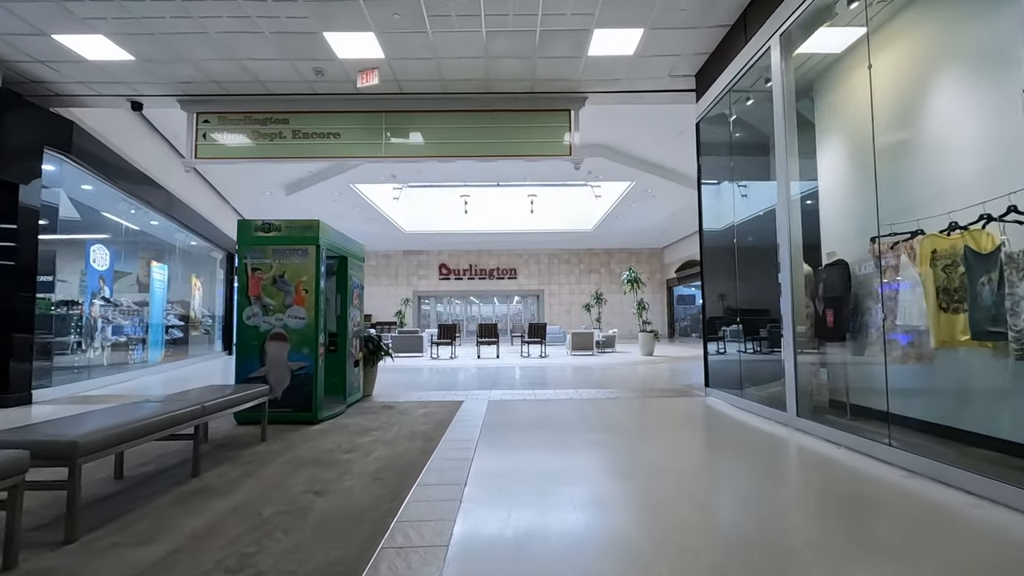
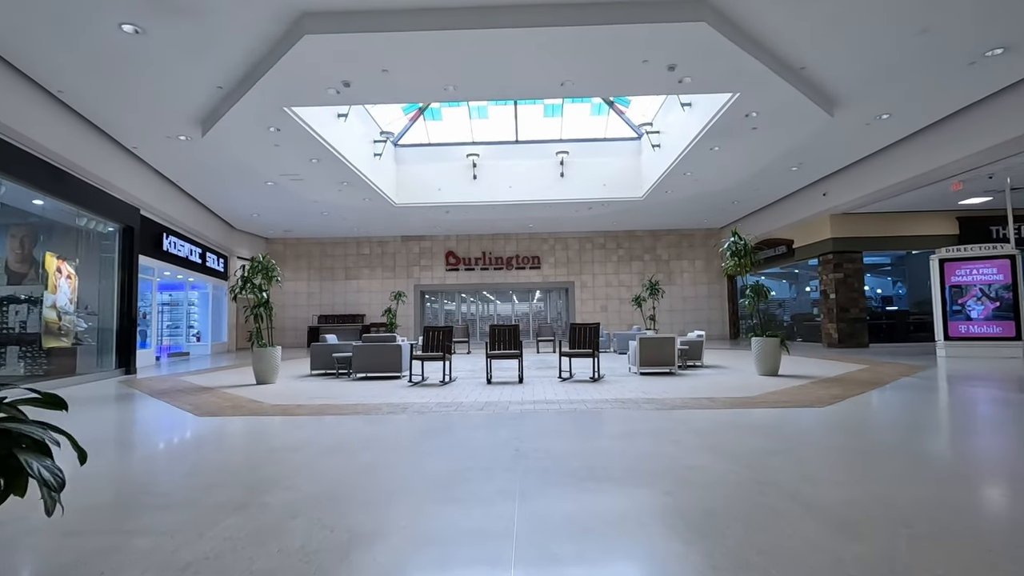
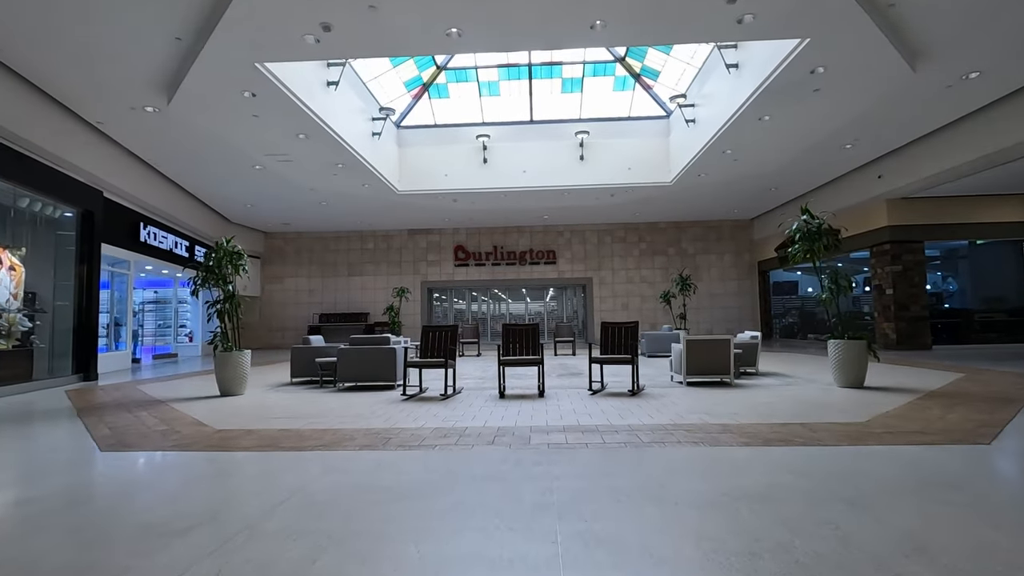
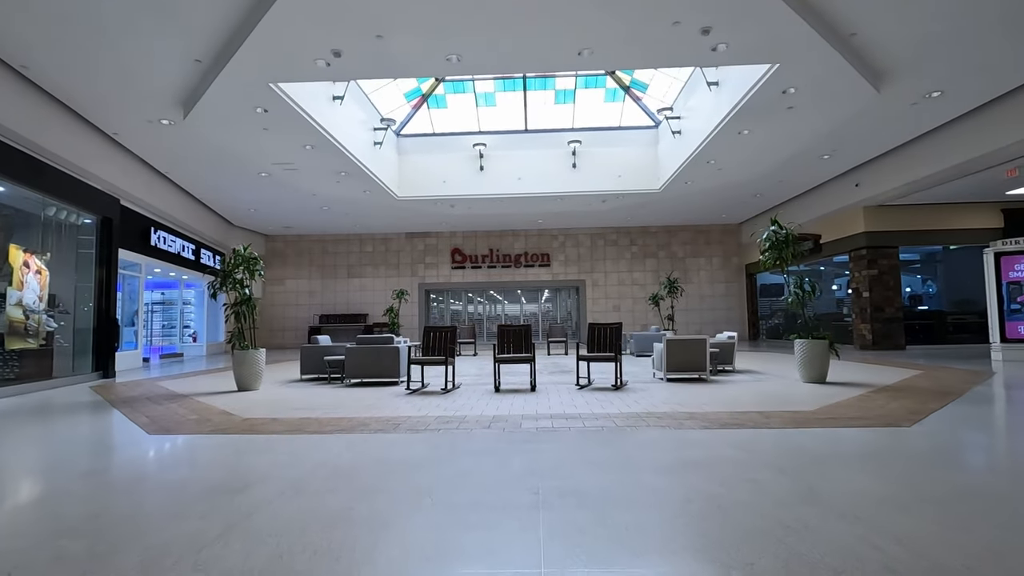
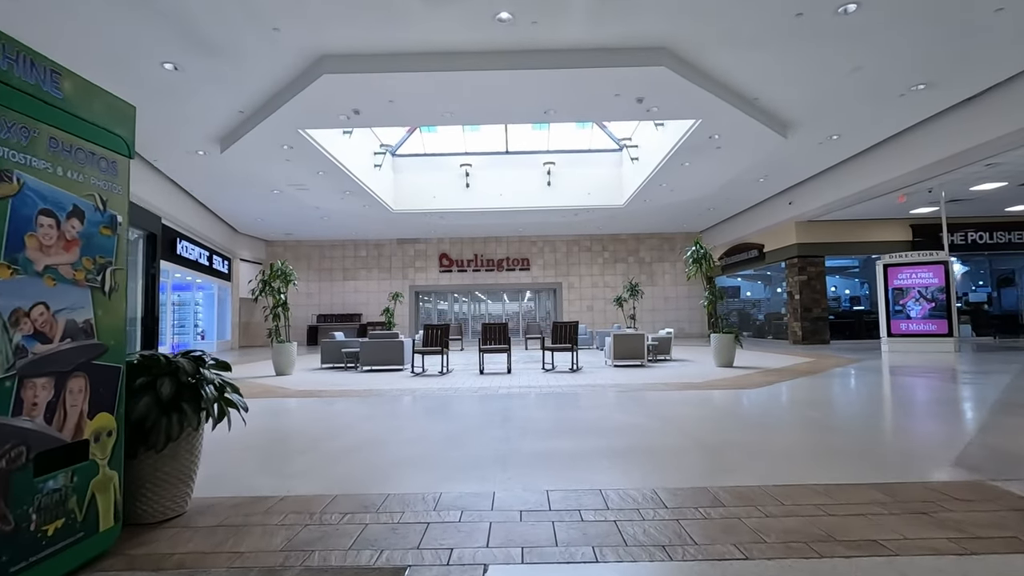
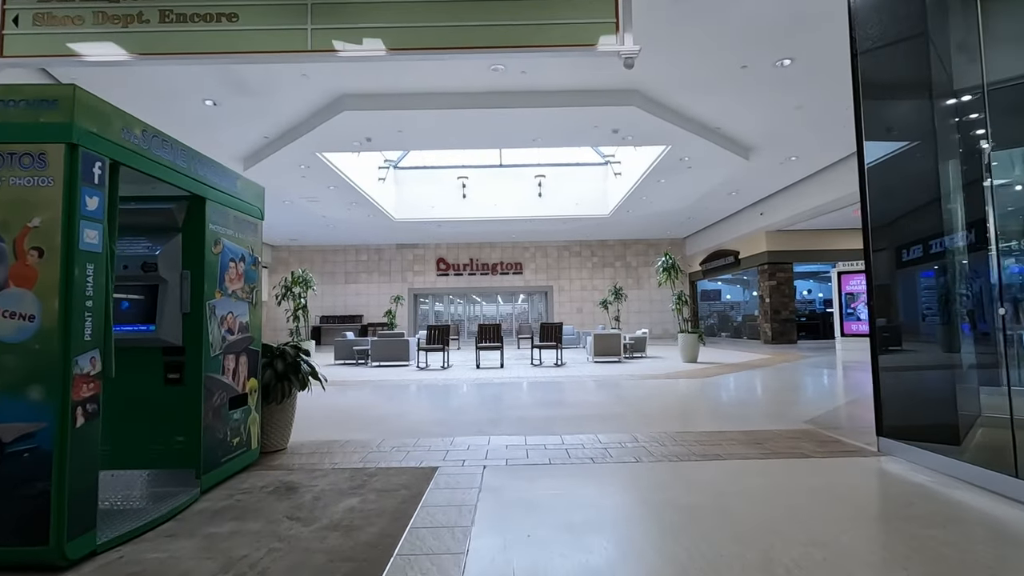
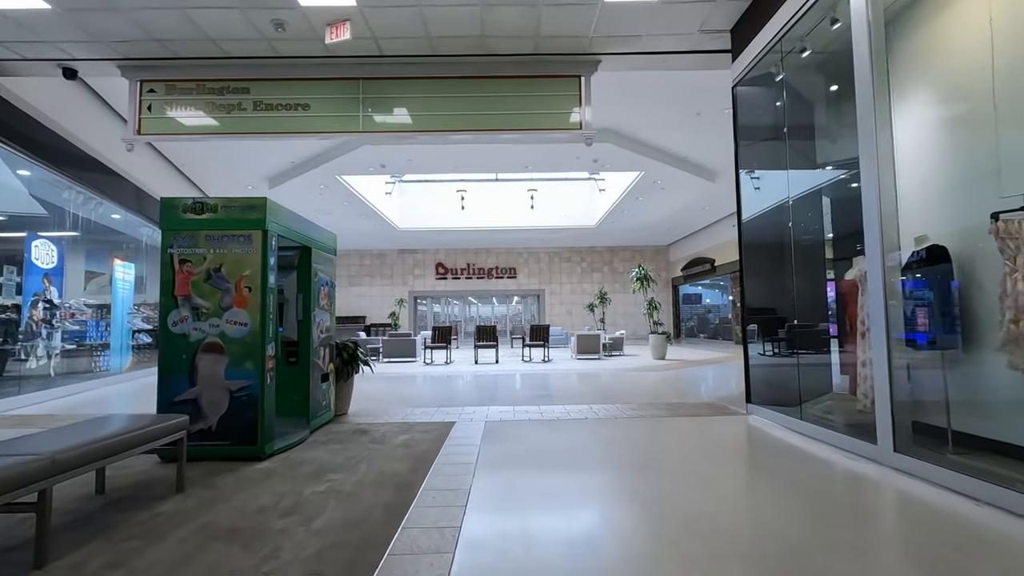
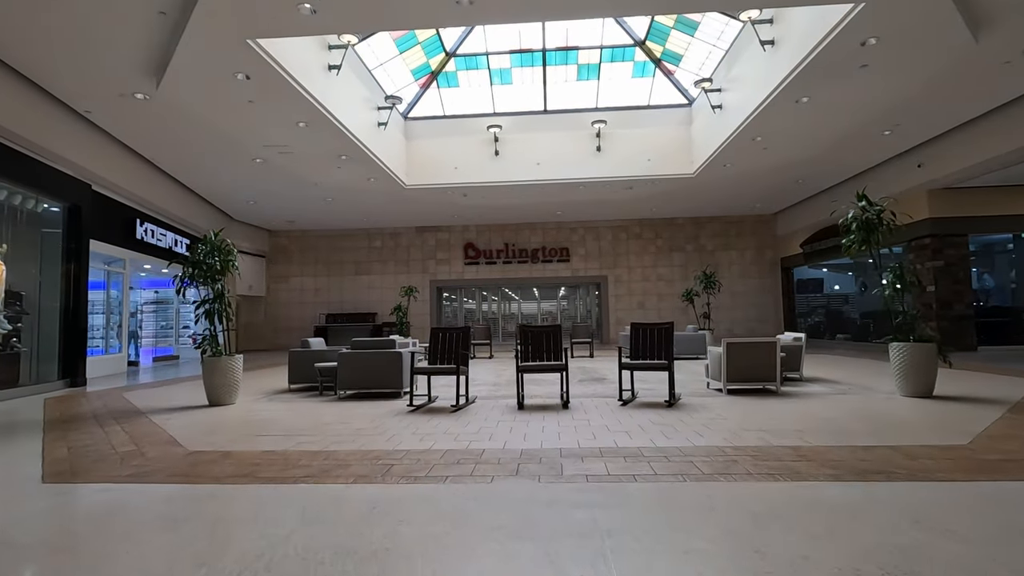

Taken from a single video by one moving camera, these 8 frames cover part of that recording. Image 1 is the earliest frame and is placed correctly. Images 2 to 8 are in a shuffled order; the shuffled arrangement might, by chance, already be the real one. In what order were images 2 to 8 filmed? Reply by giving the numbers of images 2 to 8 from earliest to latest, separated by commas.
7, 6, 5, 2, 4, 3, 8
